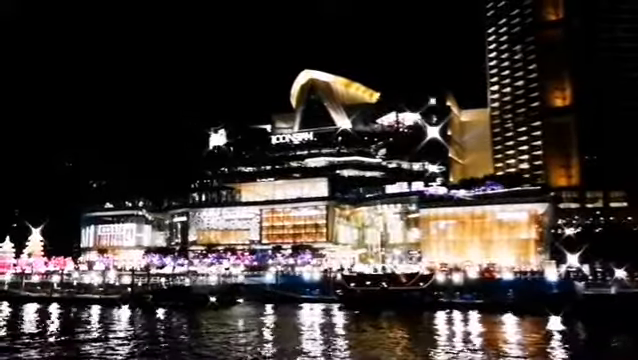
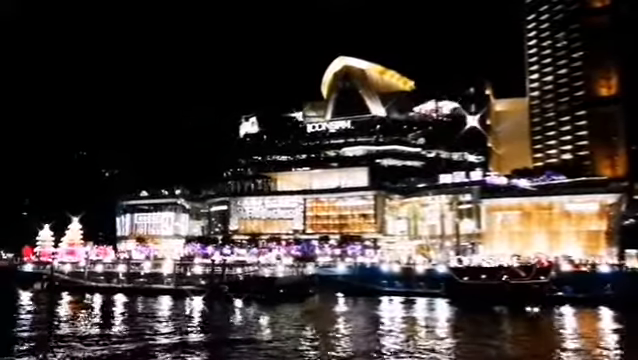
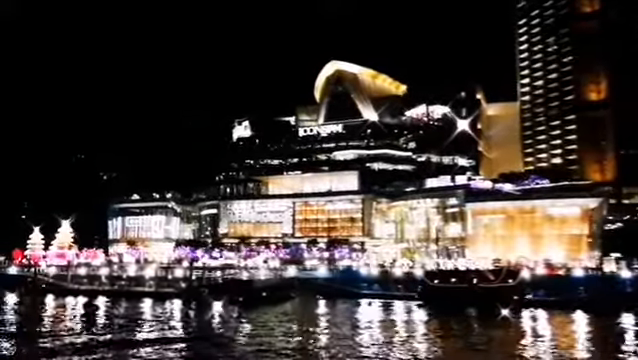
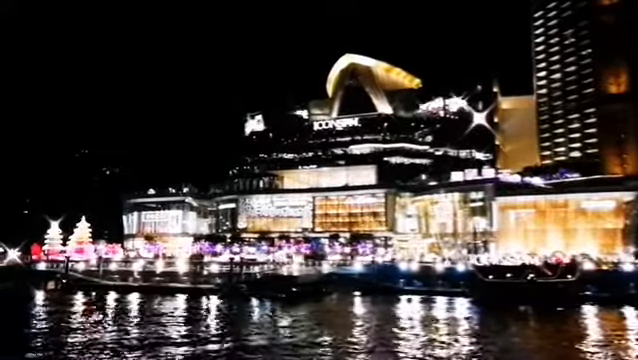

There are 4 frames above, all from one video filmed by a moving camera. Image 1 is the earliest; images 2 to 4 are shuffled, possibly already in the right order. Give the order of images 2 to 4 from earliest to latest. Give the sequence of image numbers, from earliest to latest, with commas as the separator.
3, 2, 4
